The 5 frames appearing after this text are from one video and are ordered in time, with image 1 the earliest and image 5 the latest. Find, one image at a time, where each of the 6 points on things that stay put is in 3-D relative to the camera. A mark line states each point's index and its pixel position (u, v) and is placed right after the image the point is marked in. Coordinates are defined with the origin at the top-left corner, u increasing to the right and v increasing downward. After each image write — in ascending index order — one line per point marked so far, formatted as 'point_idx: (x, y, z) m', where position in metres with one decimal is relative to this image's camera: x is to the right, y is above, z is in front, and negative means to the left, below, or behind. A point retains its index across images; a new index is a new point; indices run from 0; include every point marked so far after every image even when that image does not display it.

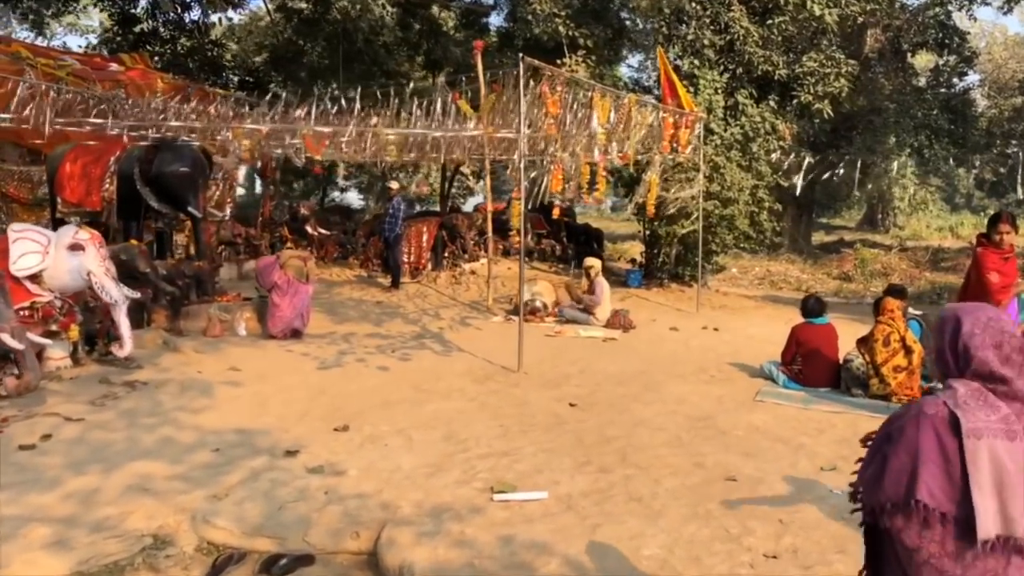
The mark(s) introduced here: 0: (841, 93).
0: (+5.7, +3.4, +15.2) m
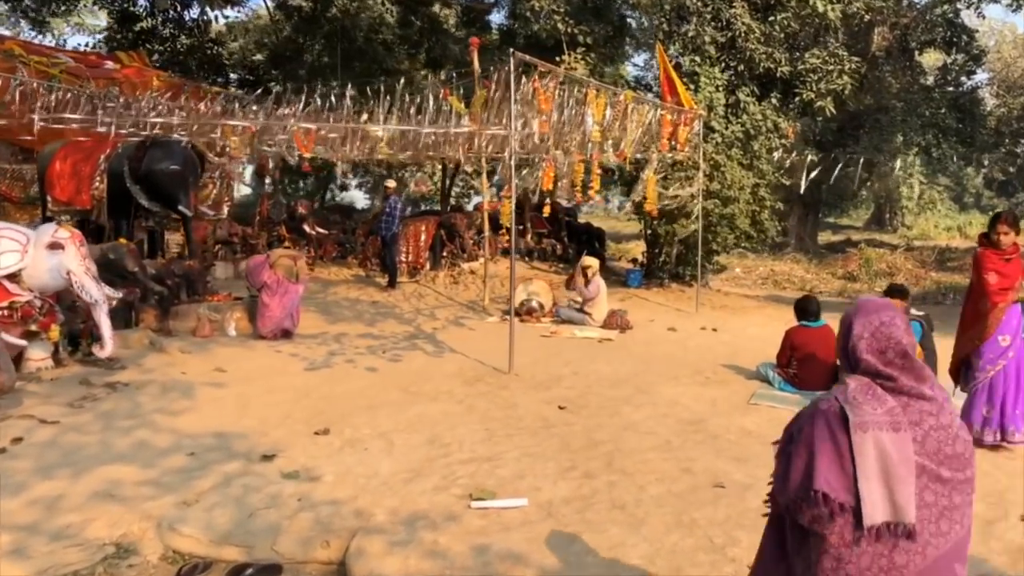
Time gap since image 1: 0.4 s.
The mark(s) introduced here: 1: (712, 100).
0: (+5.6, +3.4, +14.9) m
1: (+3.2, +3.0, +14.0) m
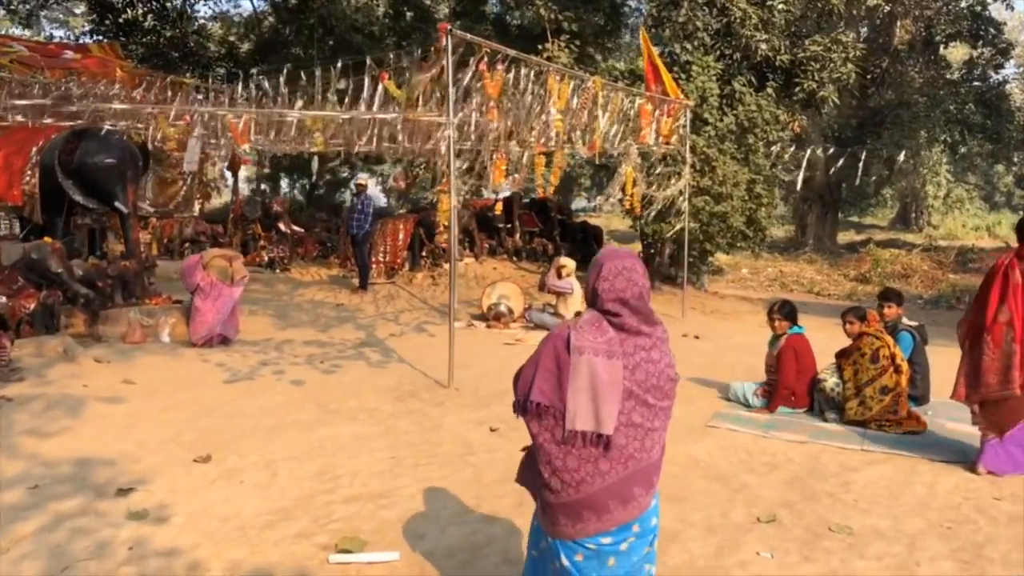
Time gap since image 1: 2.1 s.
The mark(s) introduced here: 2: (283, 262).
0: (+5.4, +3.3, +14.0) m
1: (+2.9, +2.9, +13.1) m
2: (-4.0, +0.4, +15.2) m
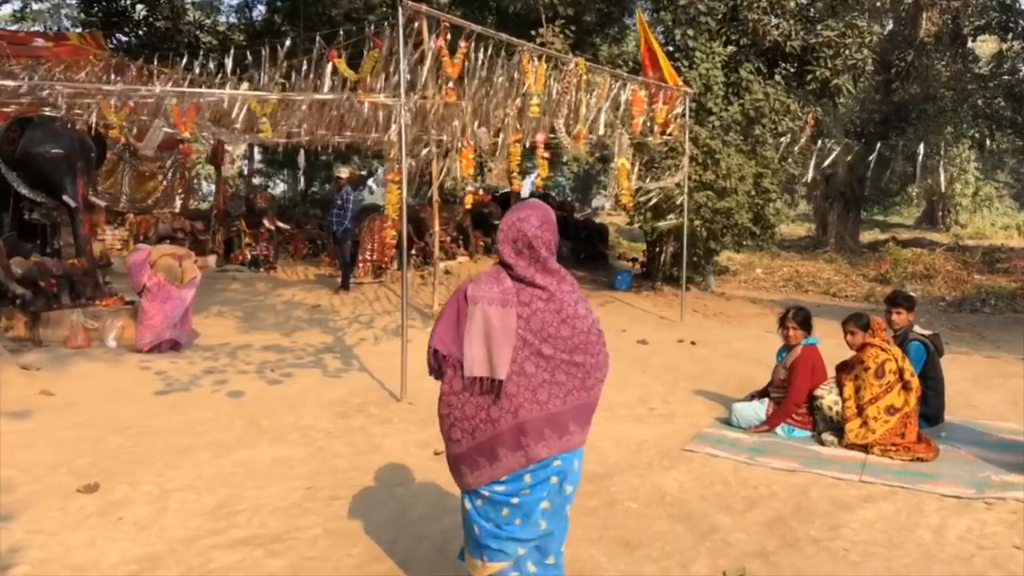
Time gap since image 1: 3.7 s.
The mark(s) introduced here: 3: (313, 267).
0: (+5.2, +3.3, +13.1) m
1: (+2.7, +2.9, +12.2) m
2: (-4.0, +0.4, +14.5) m
3: (-3.5, +0.4, +15.1) m
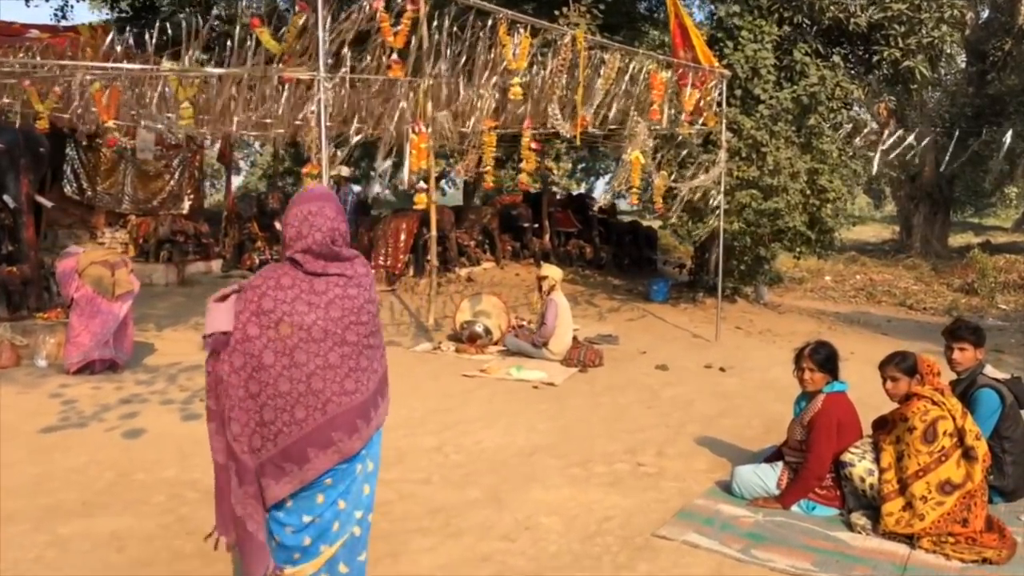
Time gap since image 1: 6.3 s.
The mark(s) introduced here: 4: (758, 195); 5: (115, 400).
0: (+5.5, +3.1, +11.2) m
1: (+2.9, +2.8, +10.6) m
2: (-3.6, +0.3, +13.5) m
3: (-3.0, +0.2, +14.0) m
4: (+3.0, +1.1, +10.6) m
5: (-2.9, -0.8, +6.5) m
